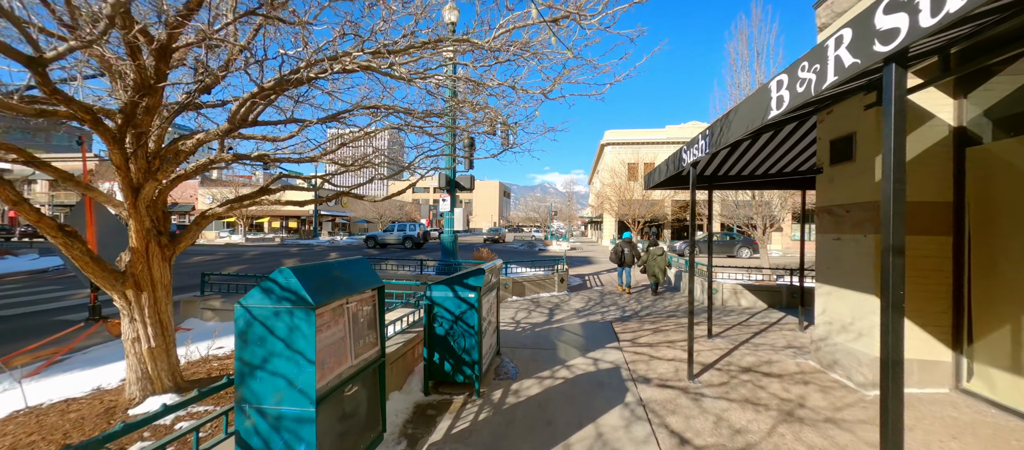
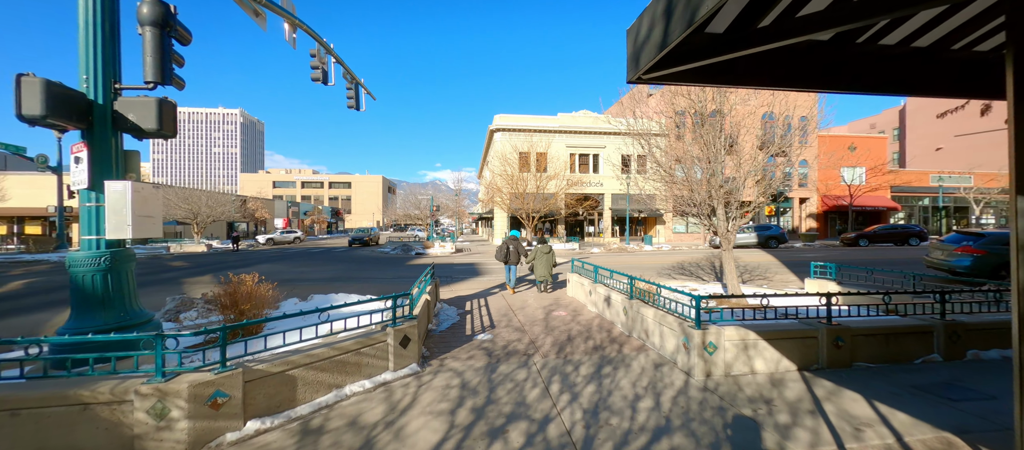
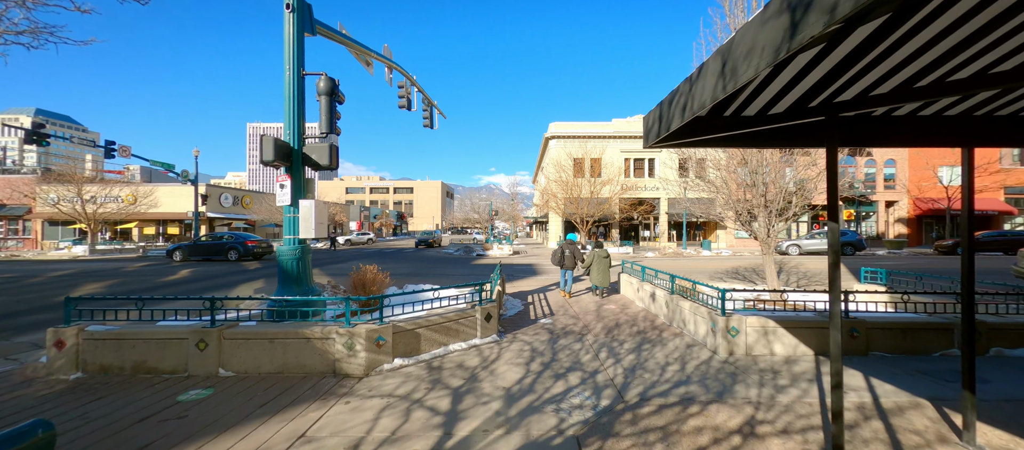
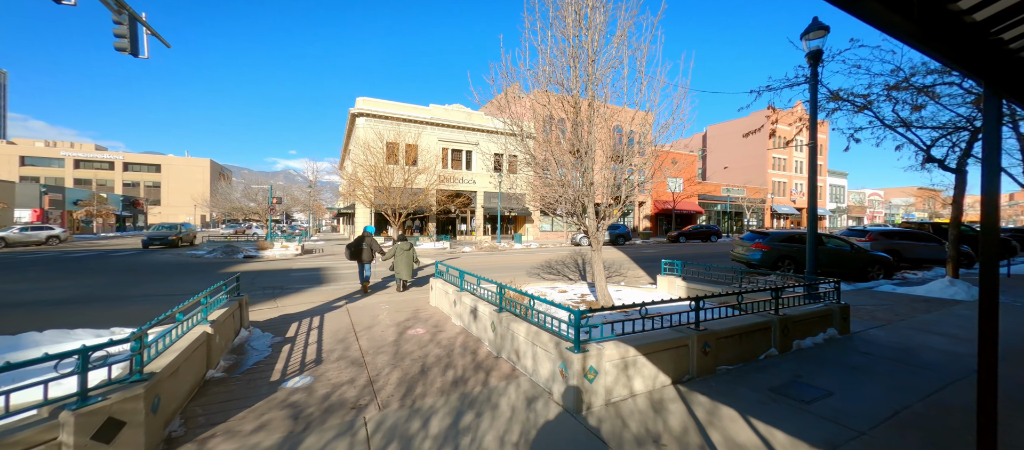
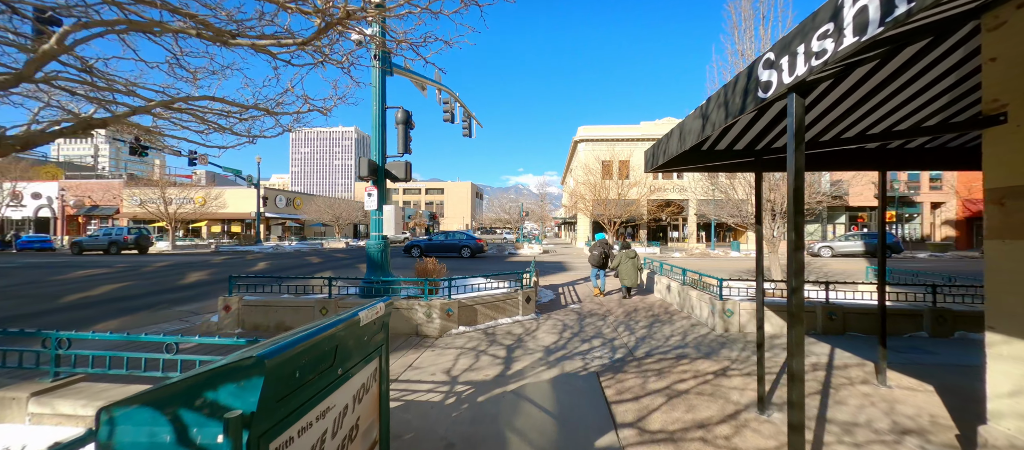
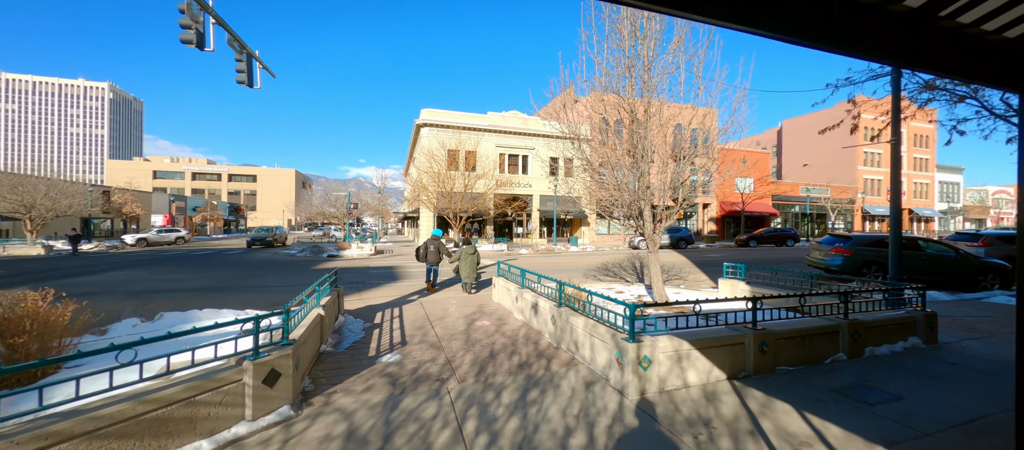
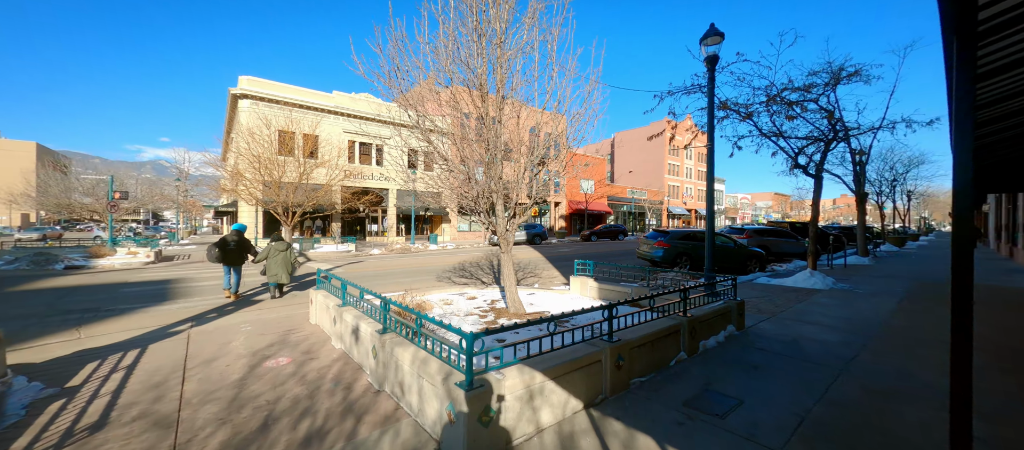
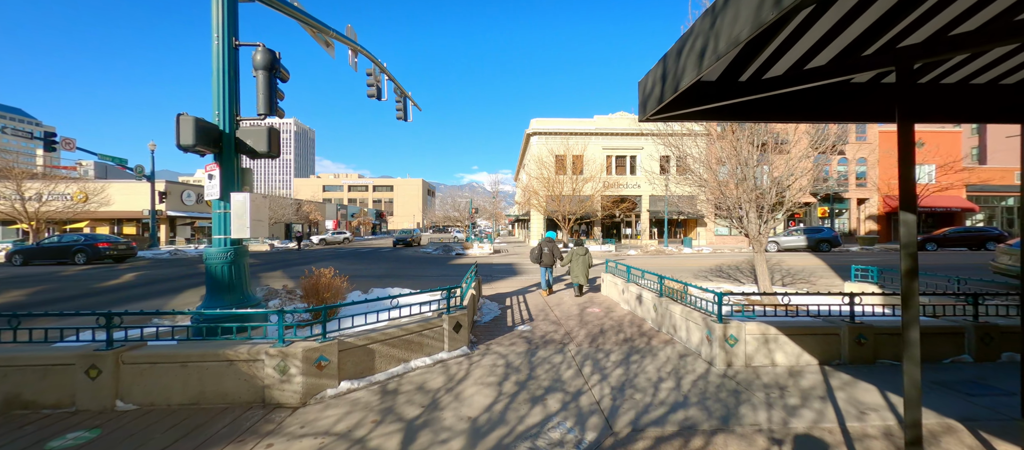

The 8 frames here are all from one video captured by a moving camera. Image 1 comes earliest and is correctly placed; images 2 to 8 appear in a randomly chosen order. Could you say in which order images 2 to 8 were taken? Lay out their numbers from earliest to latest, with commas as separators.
5, 3, 8, 2, 6, 4, 7
